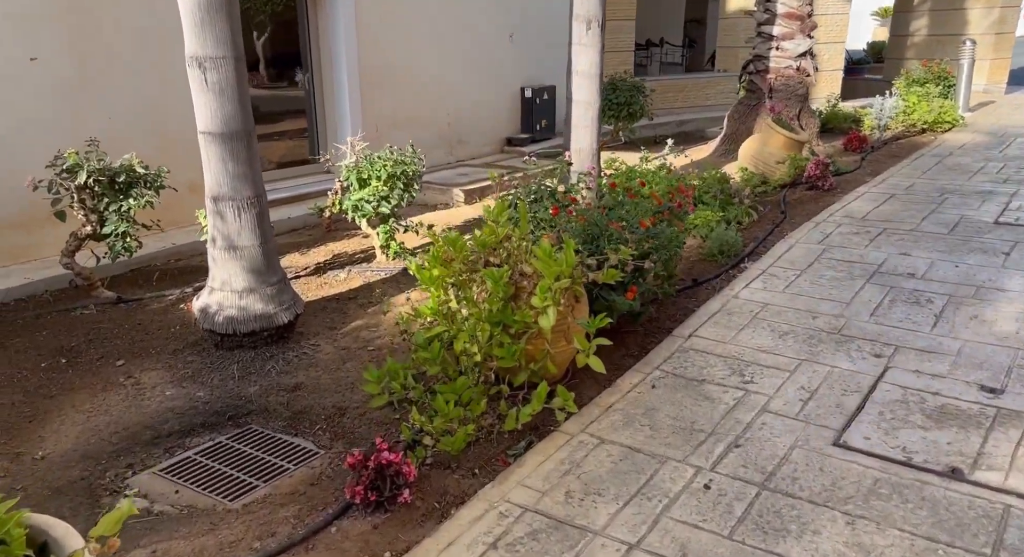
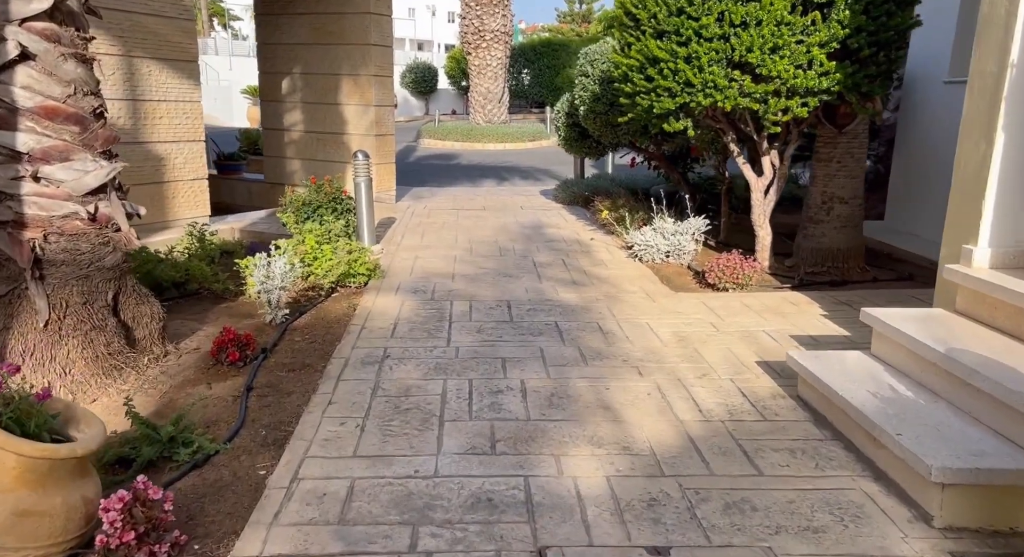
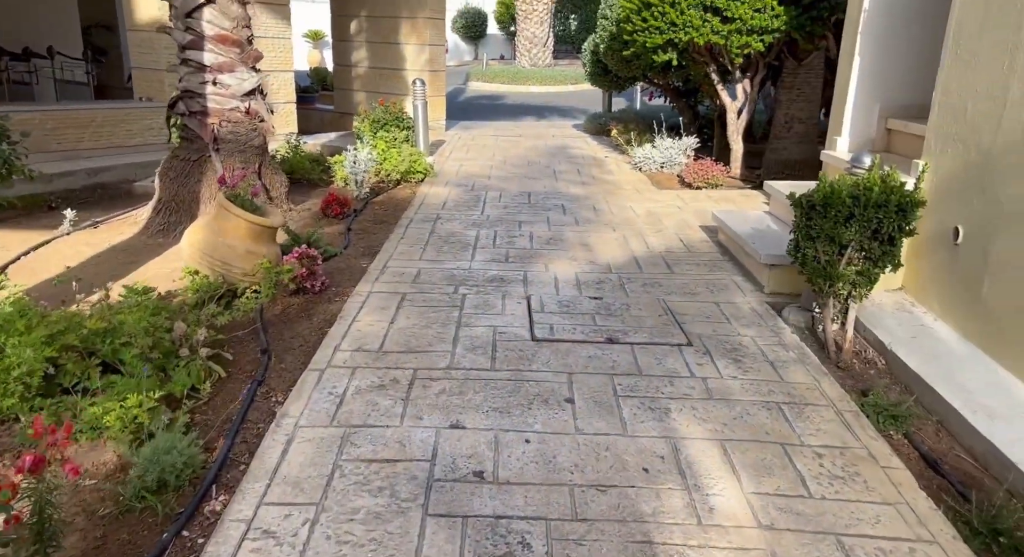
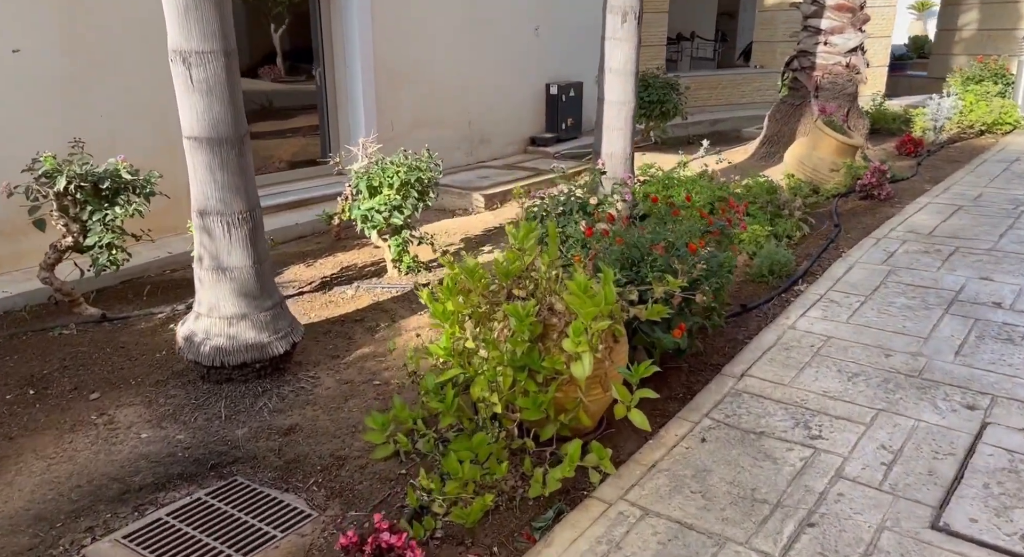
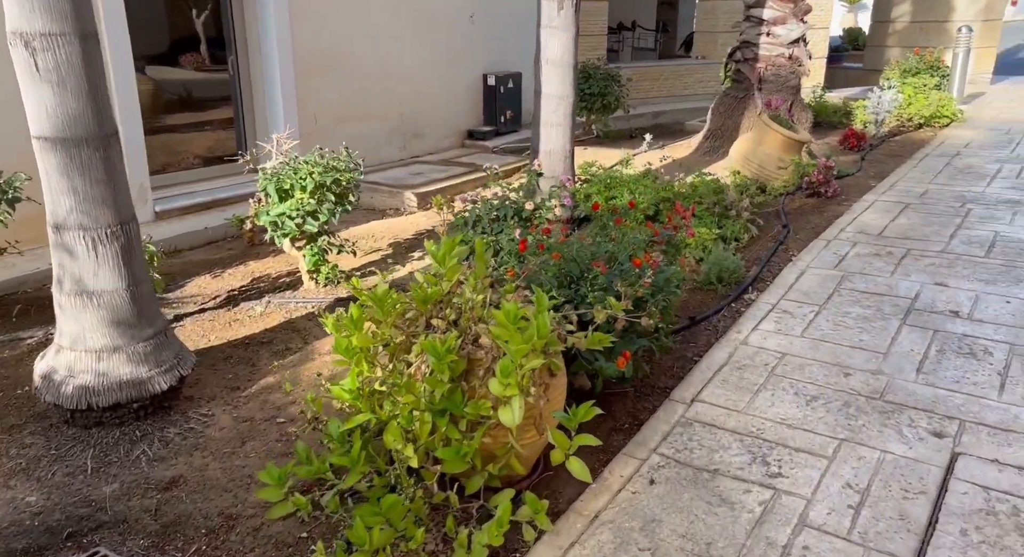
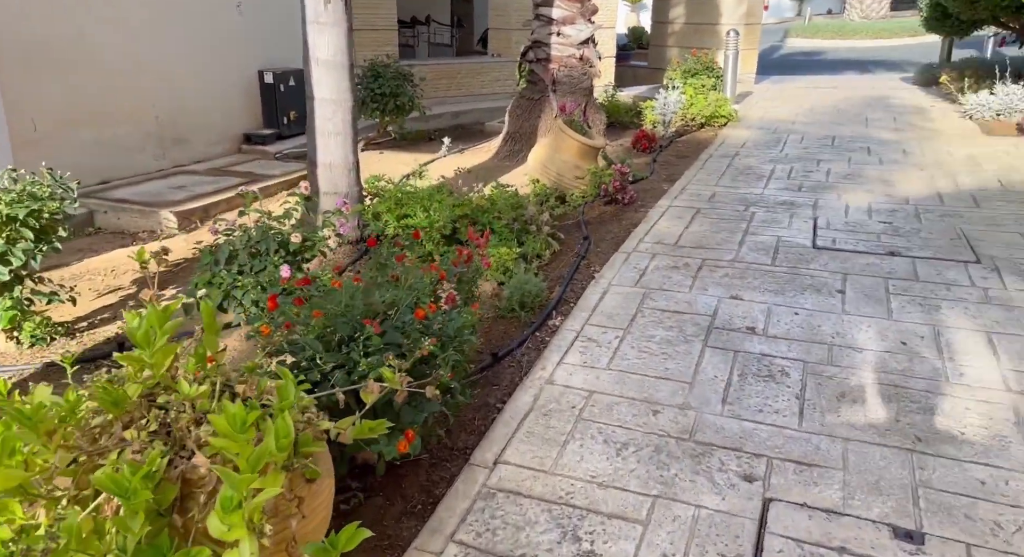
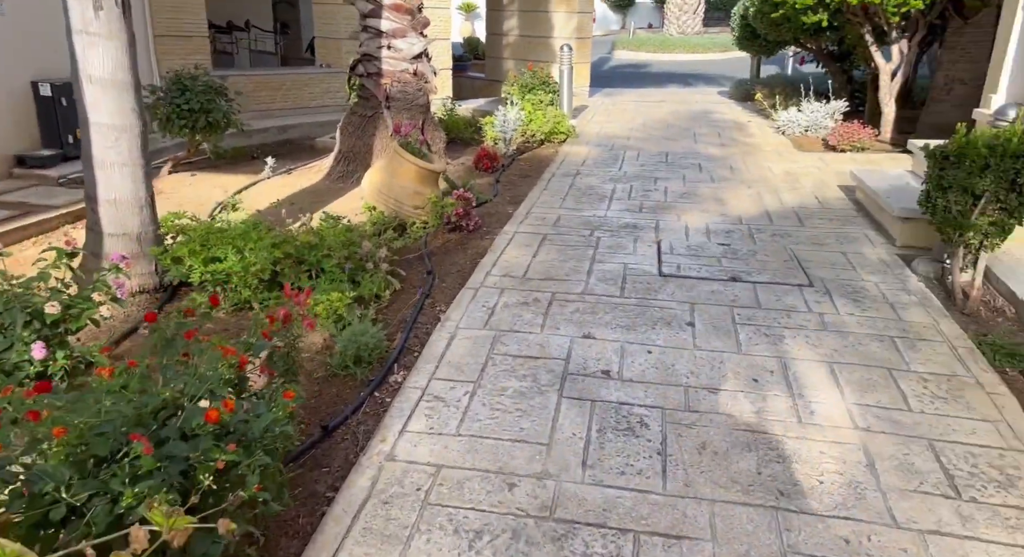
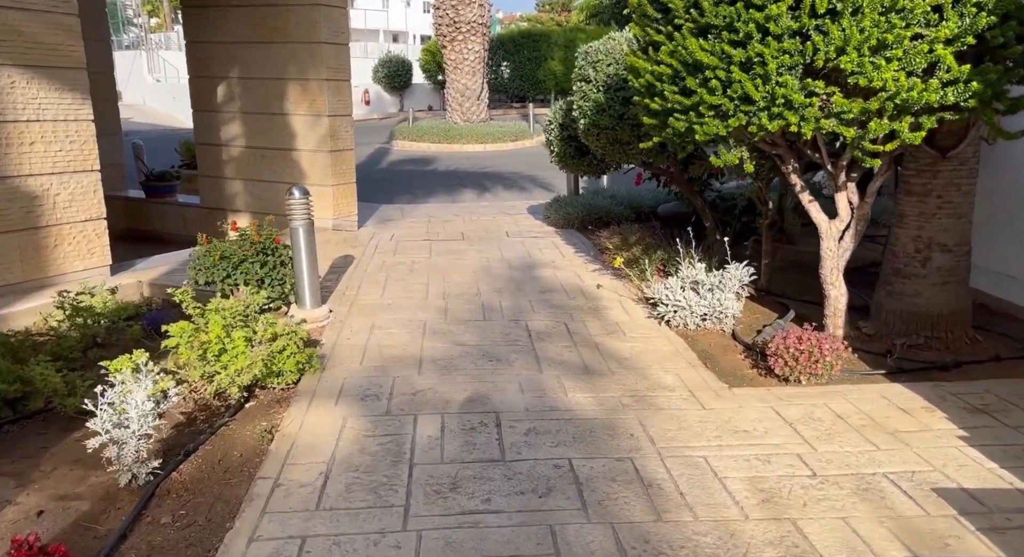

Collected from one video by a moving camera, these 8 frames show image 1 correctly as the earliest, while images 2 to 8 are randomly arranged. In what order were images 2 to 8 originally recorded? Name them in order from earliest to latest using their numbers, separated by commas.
4, 5, 6, 7, 3, 2, 8
